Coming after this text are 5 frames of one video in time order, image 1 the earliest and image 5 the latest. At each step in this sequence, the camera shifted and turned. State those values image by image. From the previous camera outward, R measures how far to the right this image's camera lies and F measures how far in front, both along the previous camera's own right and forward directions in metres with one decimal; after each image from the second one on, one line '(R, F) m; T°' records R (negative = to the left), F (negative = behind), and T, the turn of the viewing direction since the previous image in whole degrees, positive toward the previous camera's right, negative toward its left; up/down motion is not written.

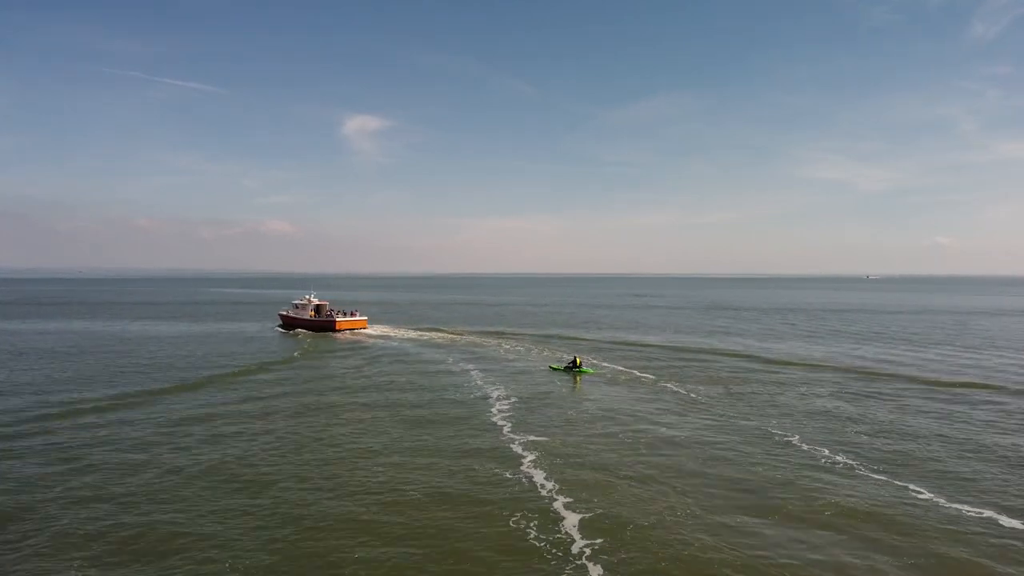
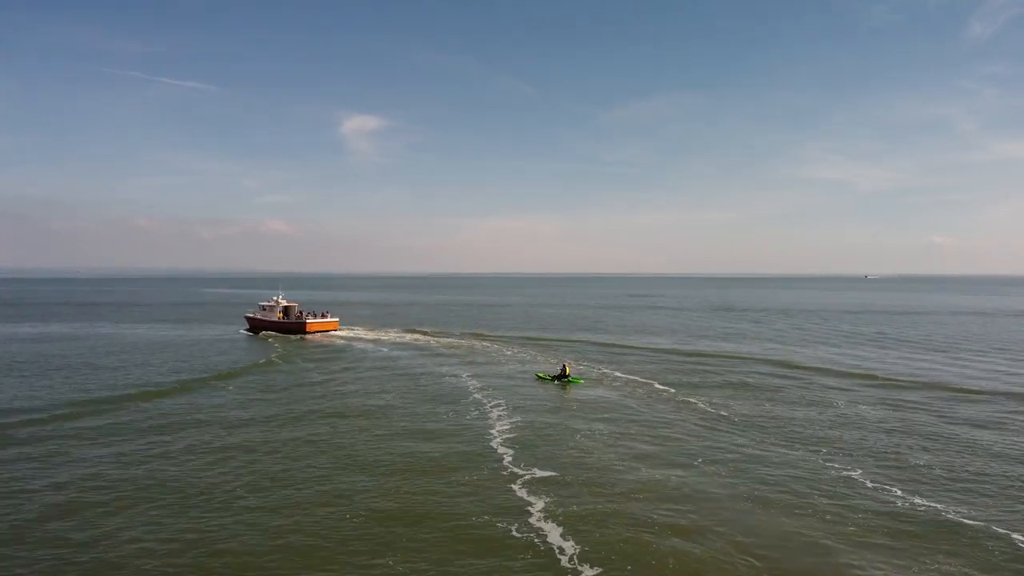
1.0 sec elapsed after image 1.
(+0.5, +5.1) m; 0°
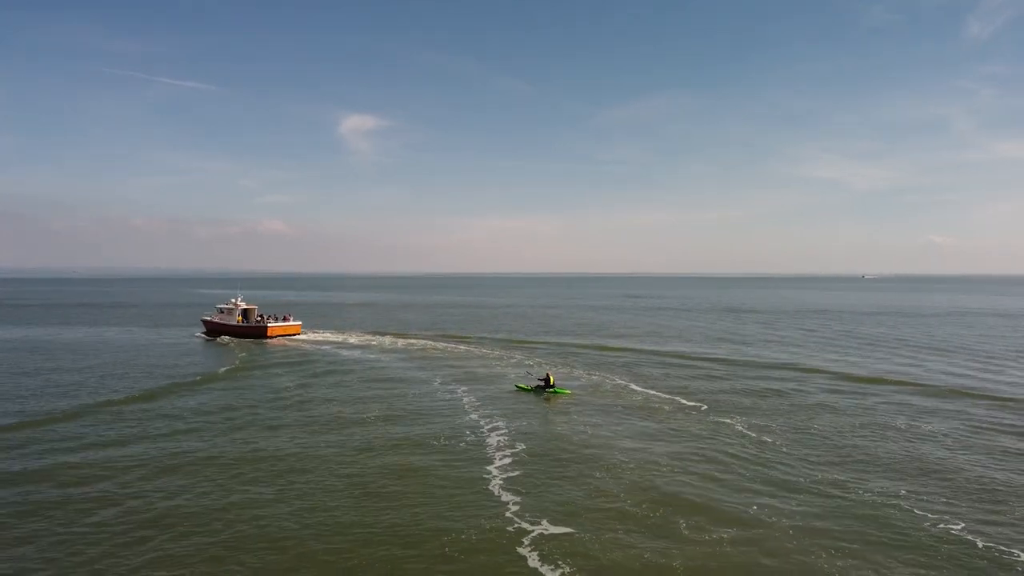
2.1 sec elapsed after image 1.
(+1.4, +5.1) m; 0°
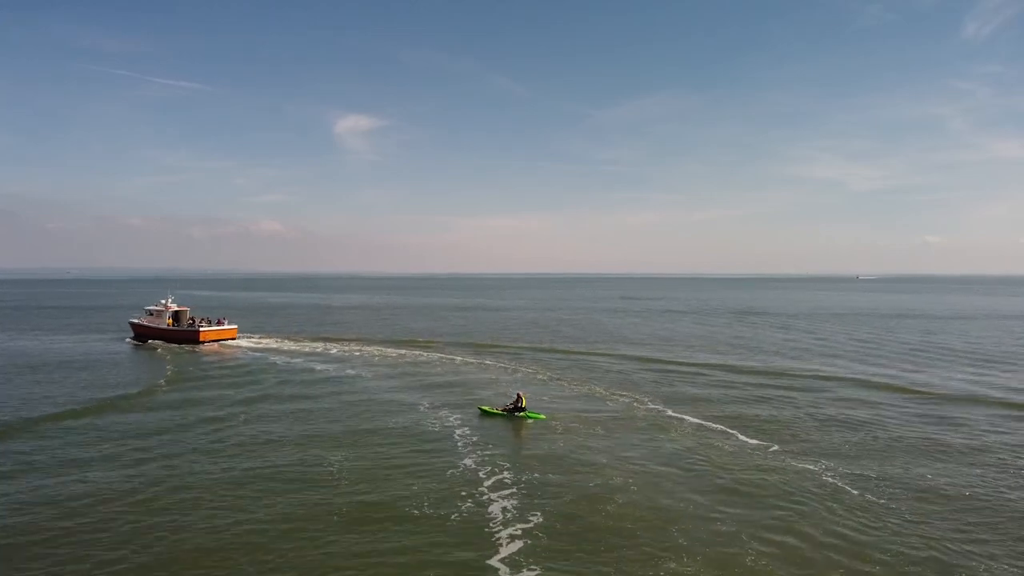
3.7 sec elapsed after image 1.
(+1.6, +6.6) m; 0°
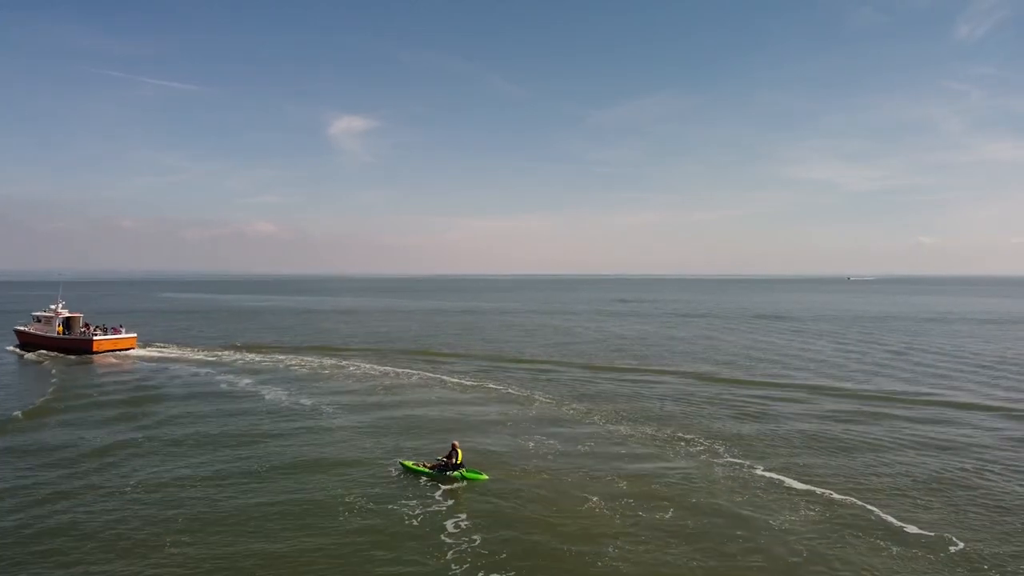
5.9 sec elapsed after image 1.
(+2.1, +8.1) m; 0°
